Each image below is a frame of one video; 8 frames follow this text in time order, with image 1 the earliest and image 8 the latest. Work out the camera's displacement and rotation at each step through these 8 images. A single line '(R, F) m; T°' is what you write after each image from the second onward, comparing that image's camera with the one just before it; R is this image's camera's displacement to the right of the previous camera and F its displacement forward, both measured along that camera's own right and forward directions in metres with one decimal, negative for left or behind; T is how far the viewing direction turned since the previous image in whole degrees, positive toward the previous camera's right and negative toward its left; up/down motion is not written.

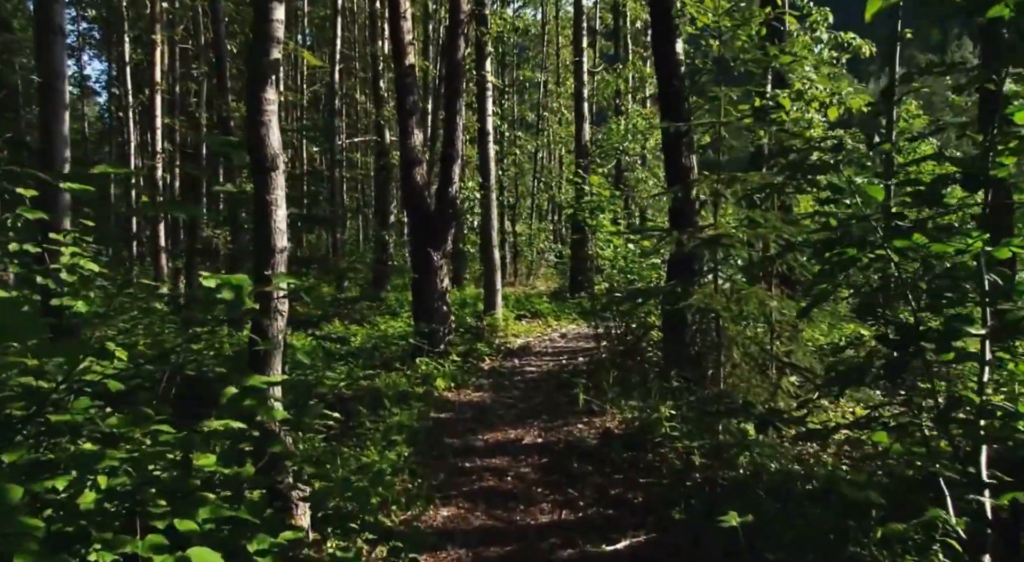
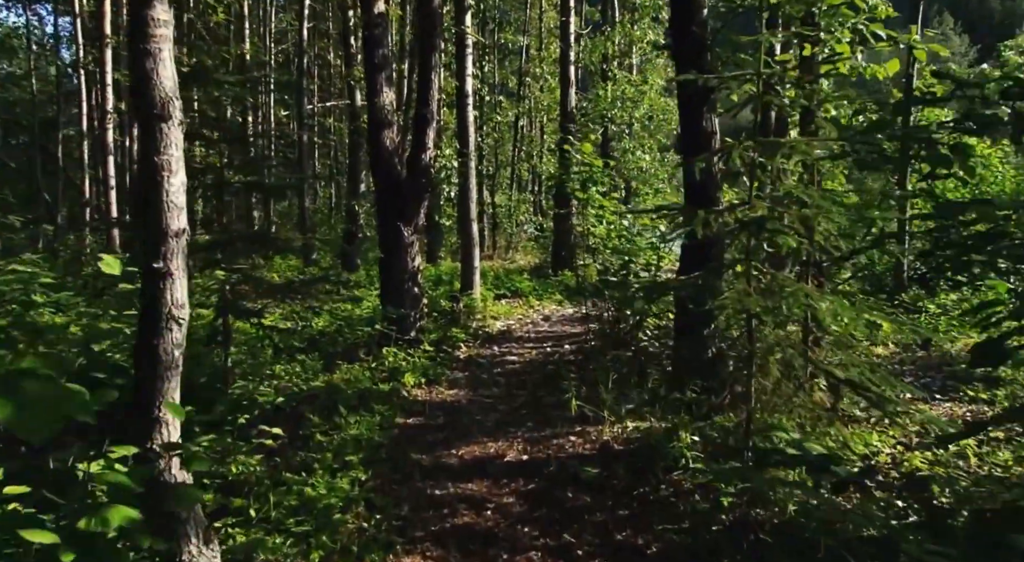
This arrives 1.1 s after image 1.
(0.0, +1.6) m; +1°
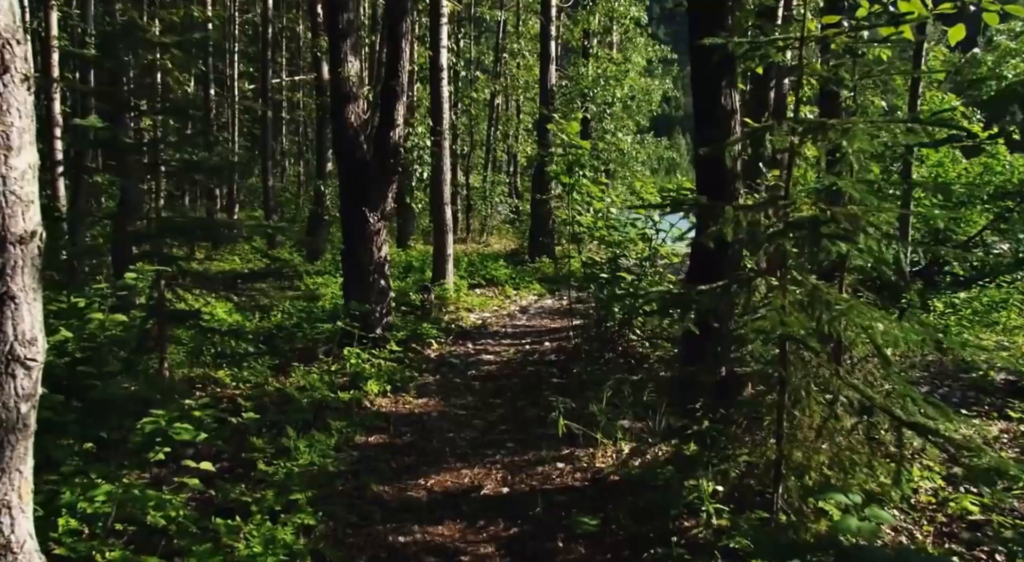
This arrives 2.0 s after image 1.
(-0.1, +1.2) m; +1°
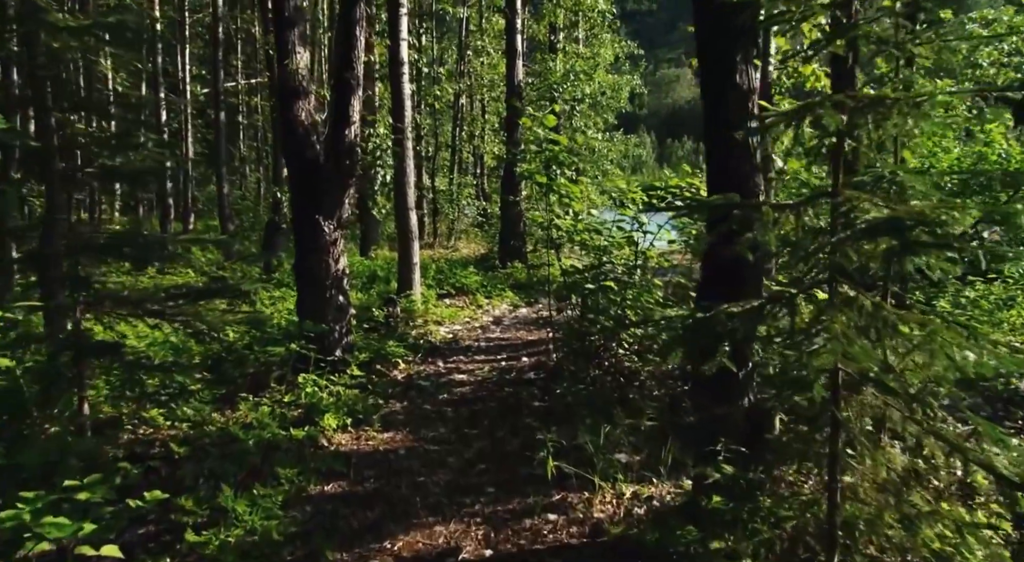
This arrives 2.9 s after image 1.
(0.0, +1.2) m; +2°
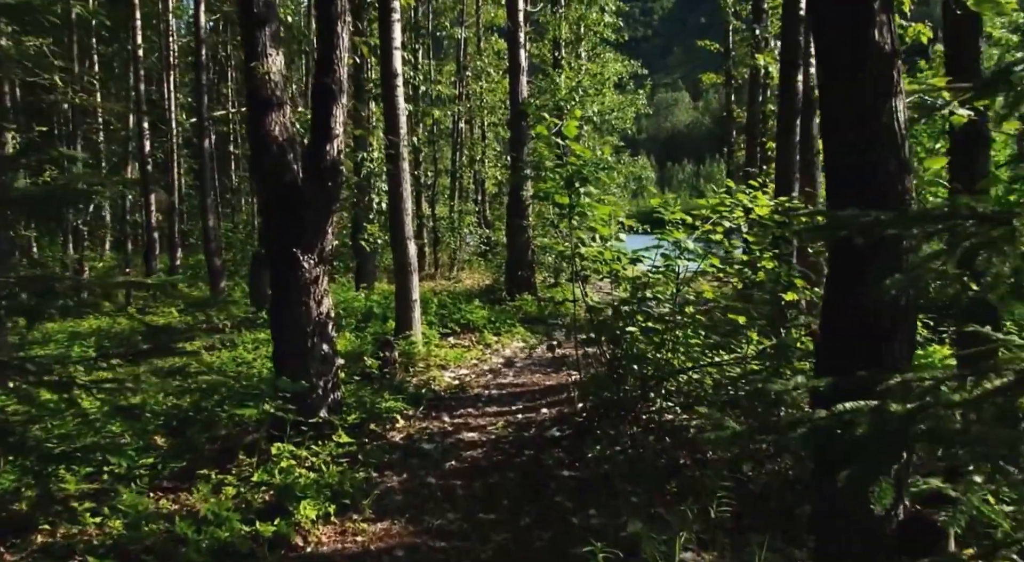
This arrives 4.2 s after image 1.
(-0.1, +1.8) m; 0°
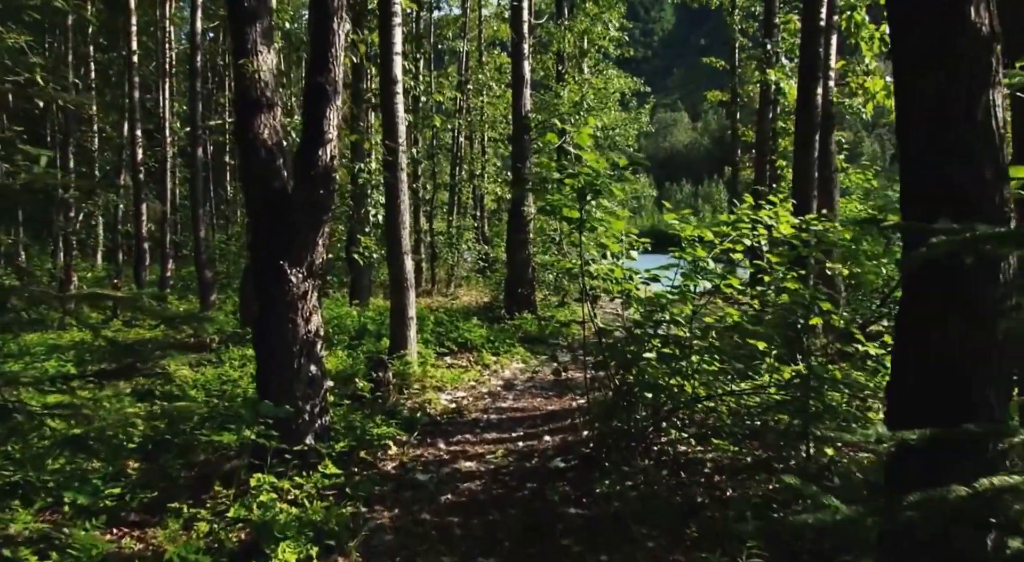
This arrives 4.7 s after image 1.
(-0.1, +0.7) m; 0°
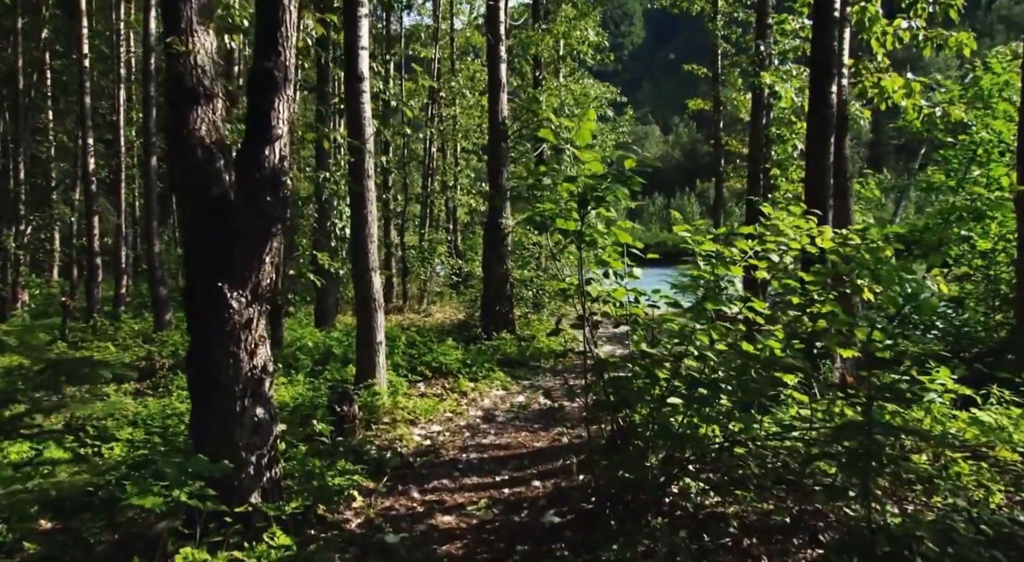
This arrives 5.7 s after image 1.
(-0.1, +1.3) m; +2°
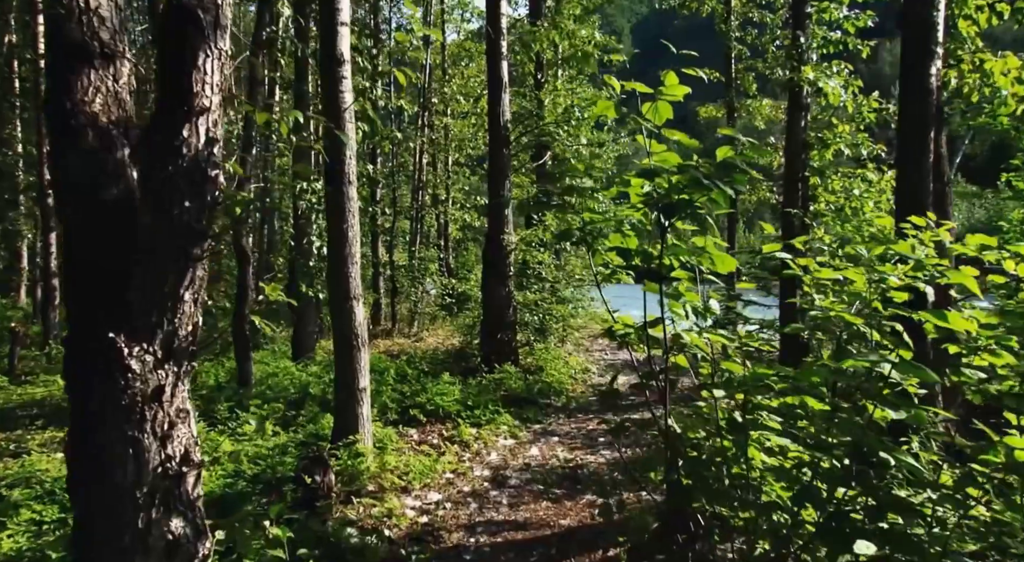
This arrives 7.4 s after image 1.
(-0.2, +2.2) m; +1°
